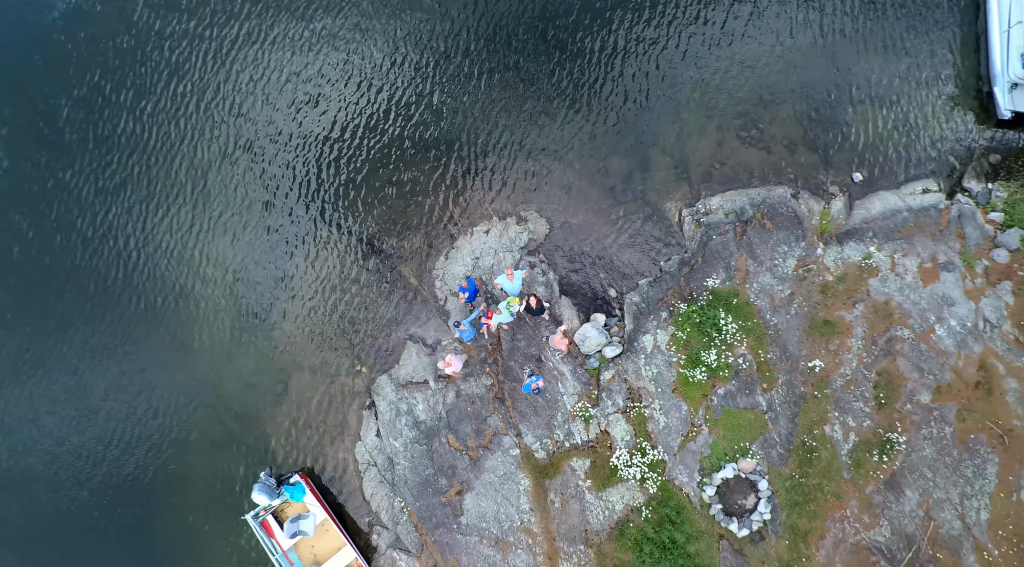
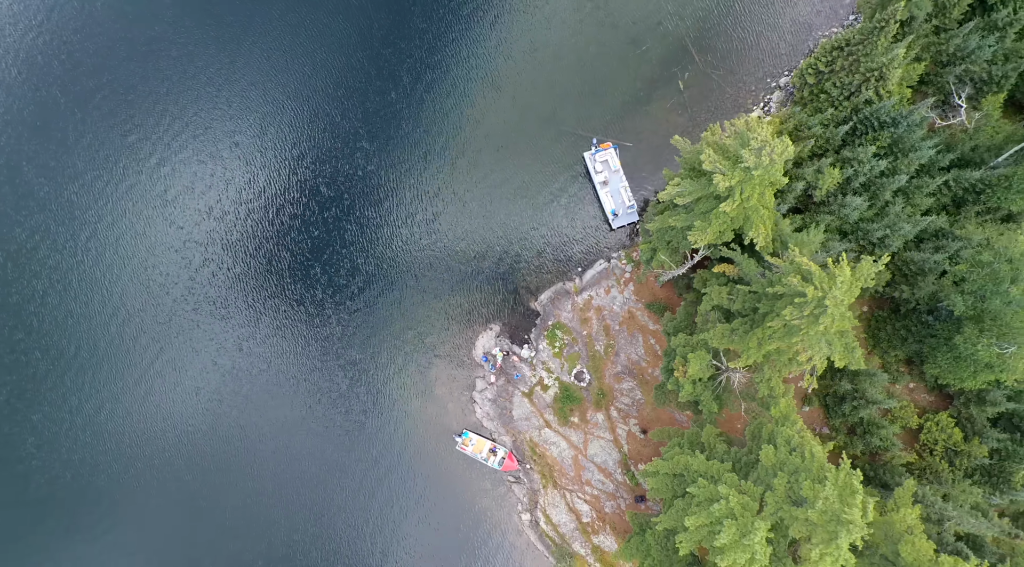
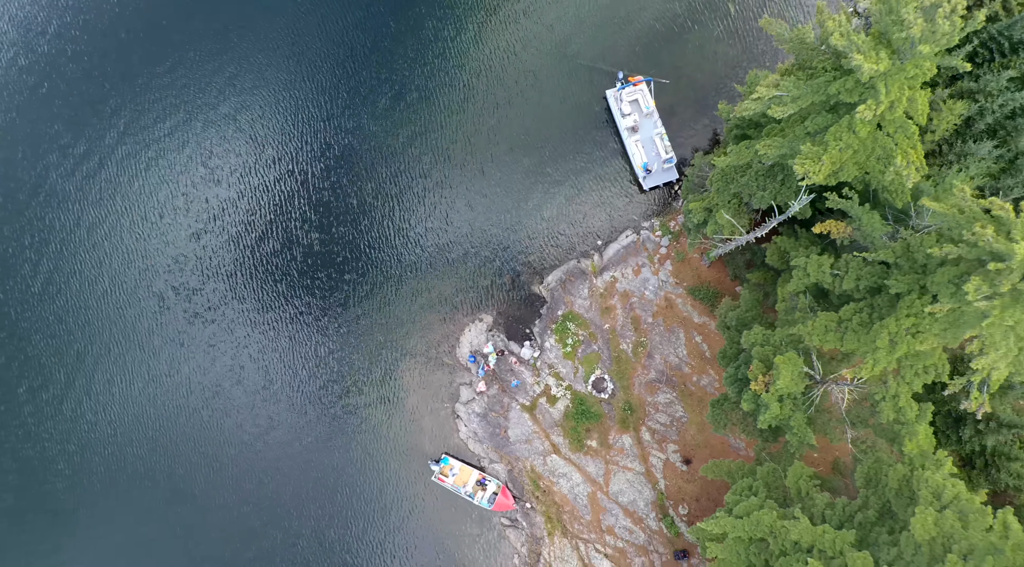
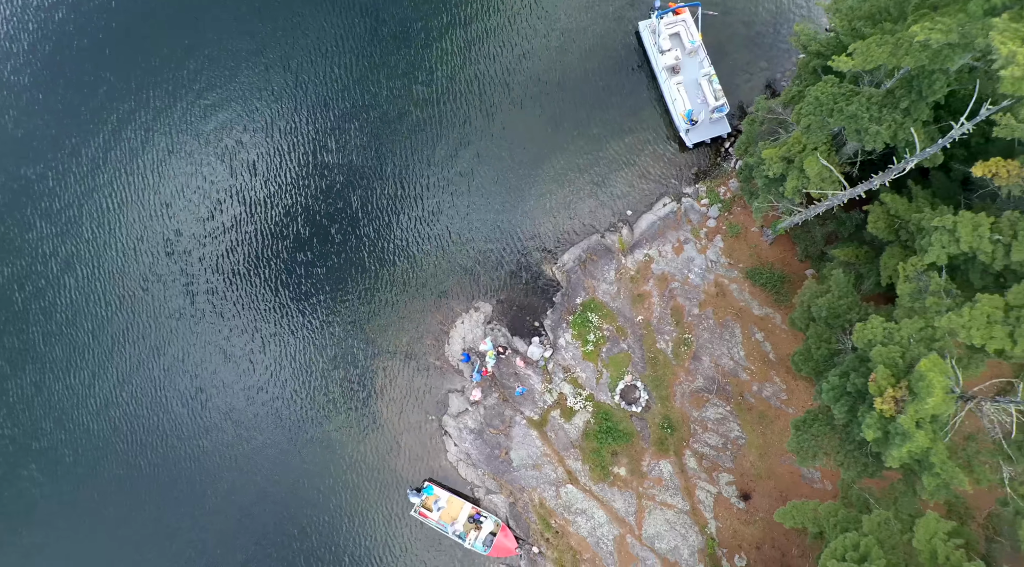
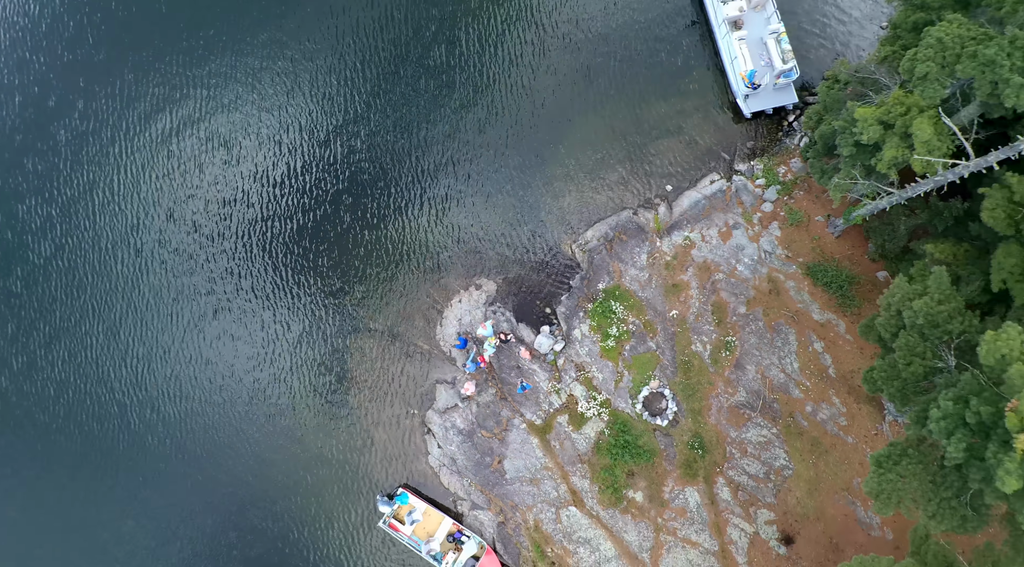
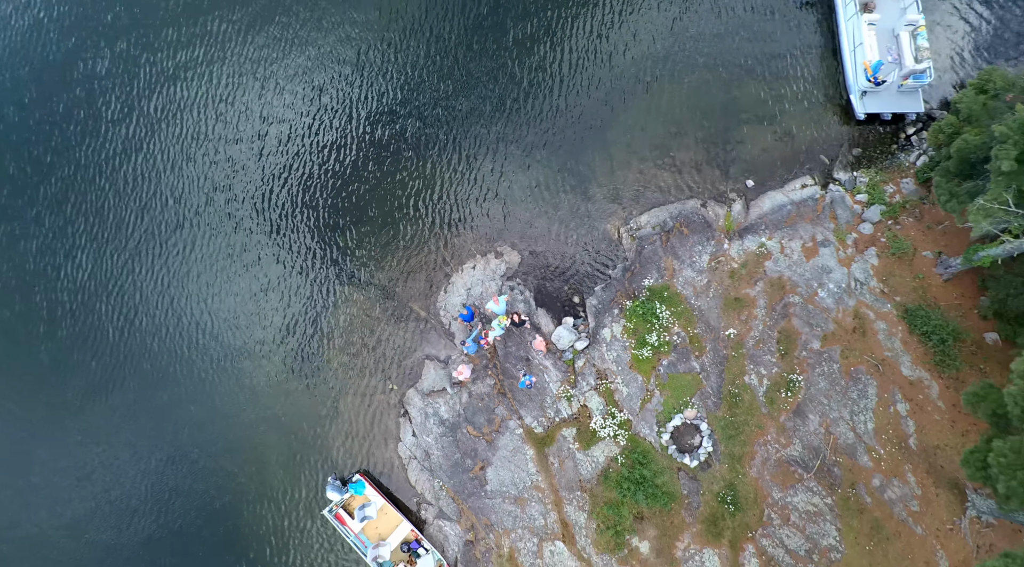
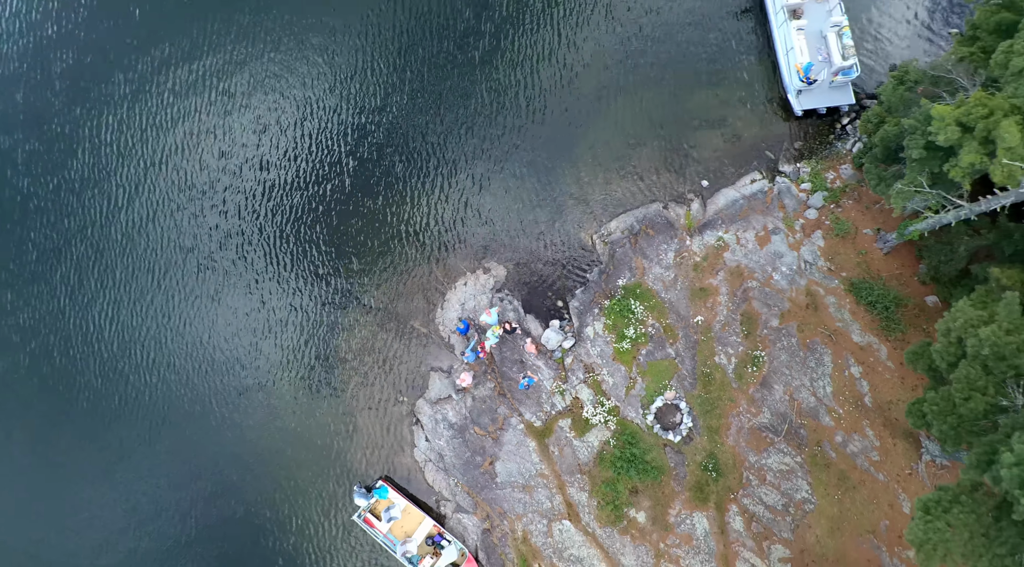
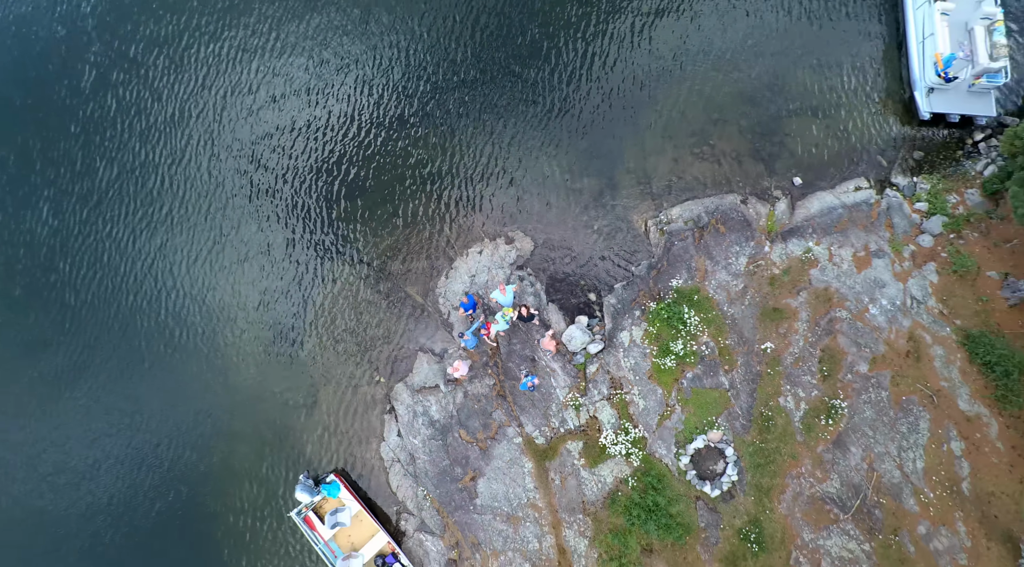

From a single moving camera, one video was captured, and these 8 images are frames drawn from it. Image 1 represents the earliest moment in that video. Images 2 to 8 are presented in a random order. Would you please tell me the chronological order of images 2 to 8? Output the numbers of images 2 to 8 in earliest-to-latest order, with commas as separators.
8, 6, 7, 5, 4, 3, 2
